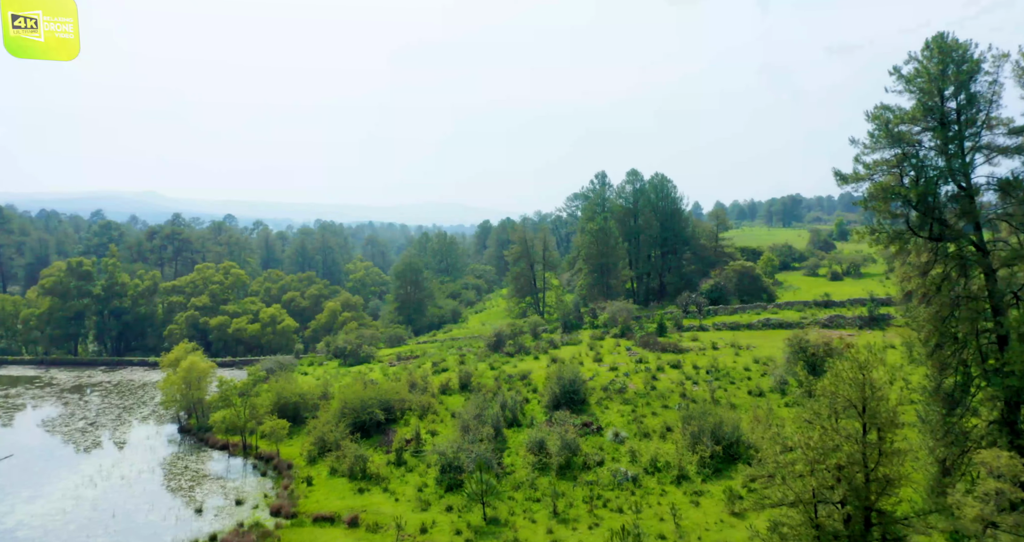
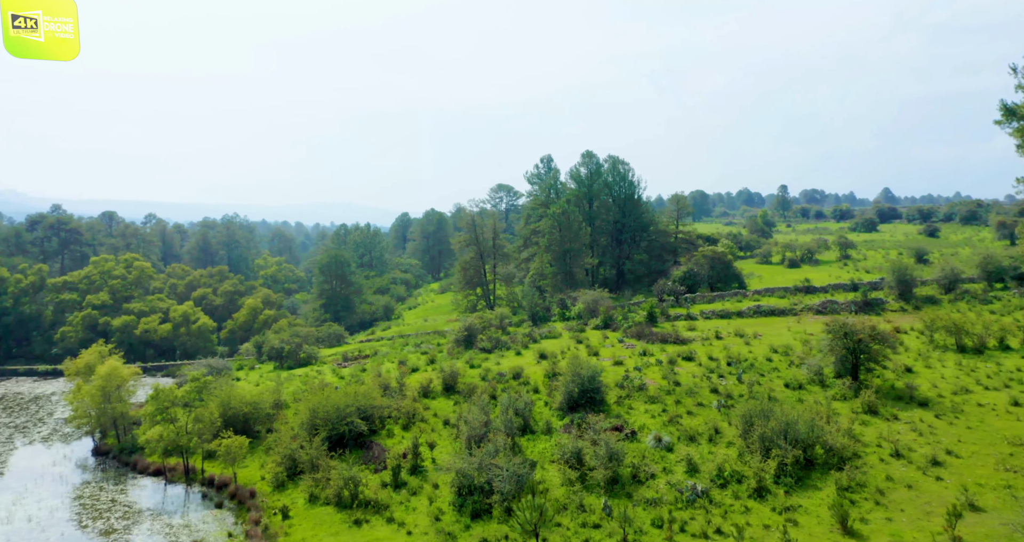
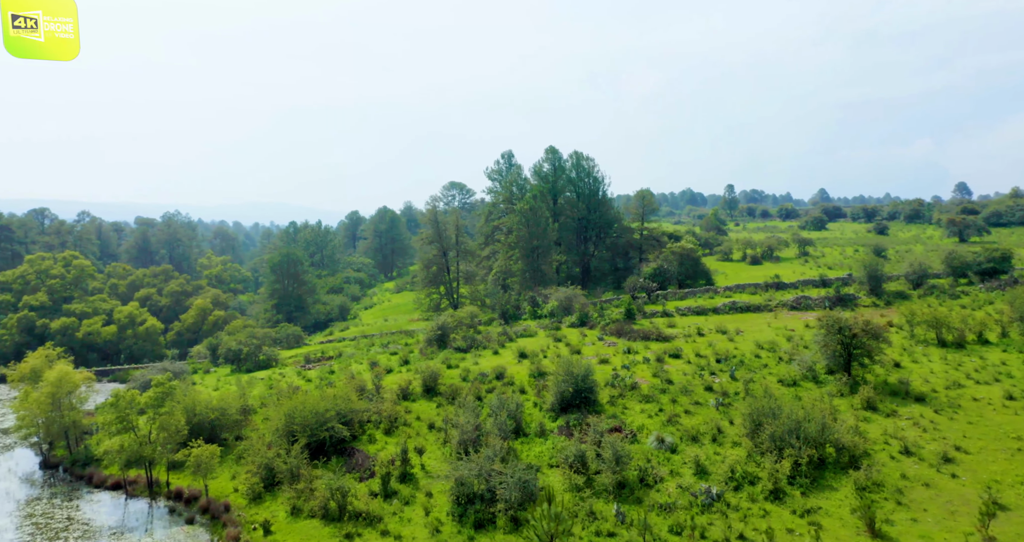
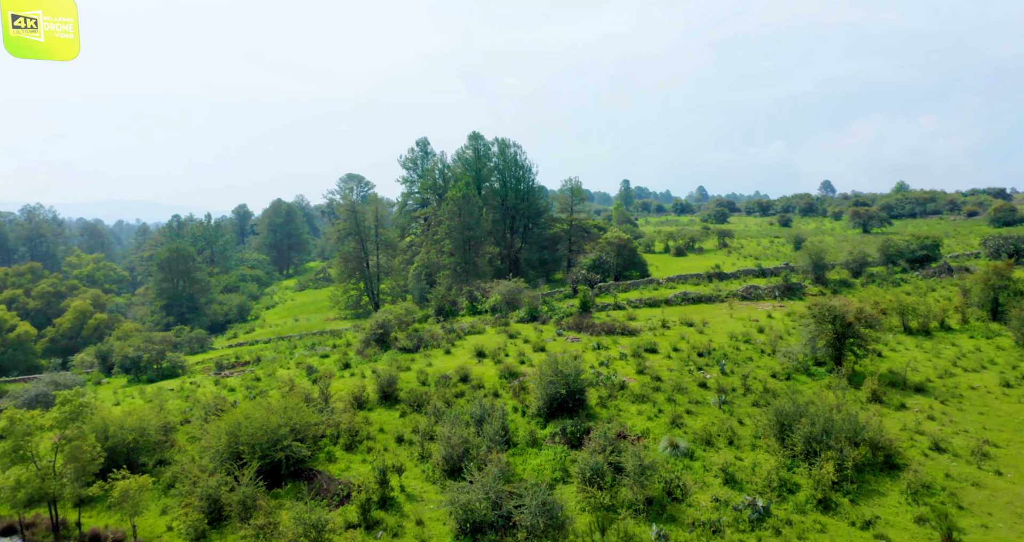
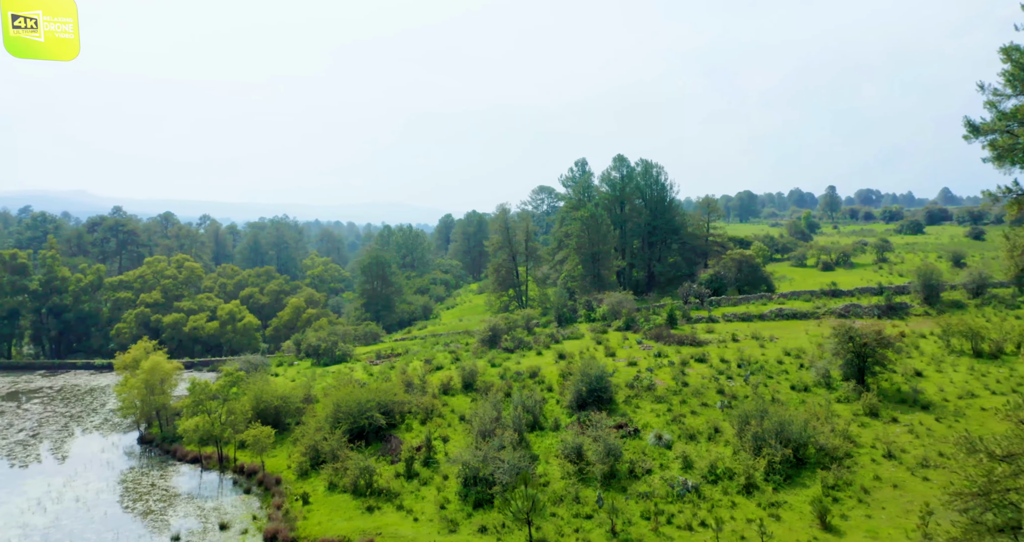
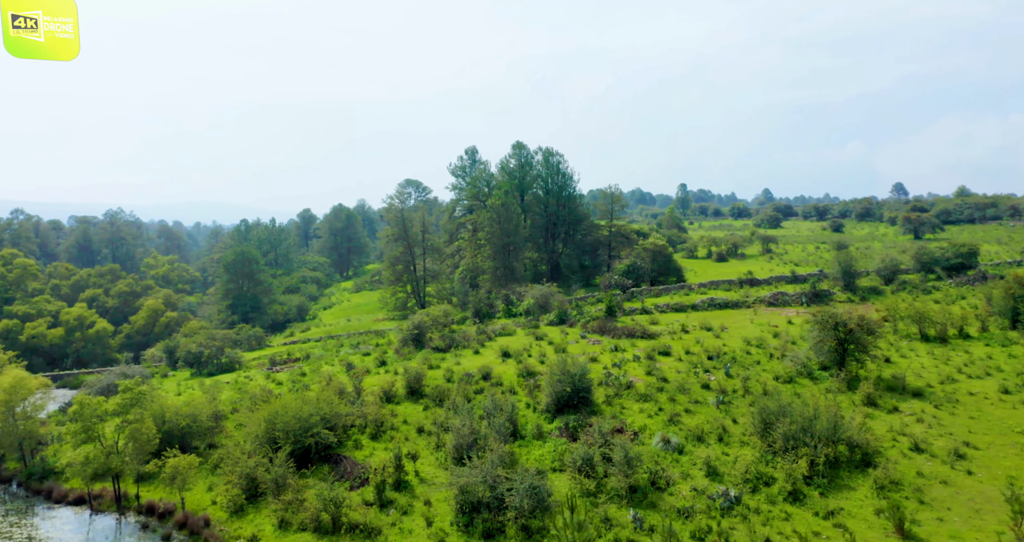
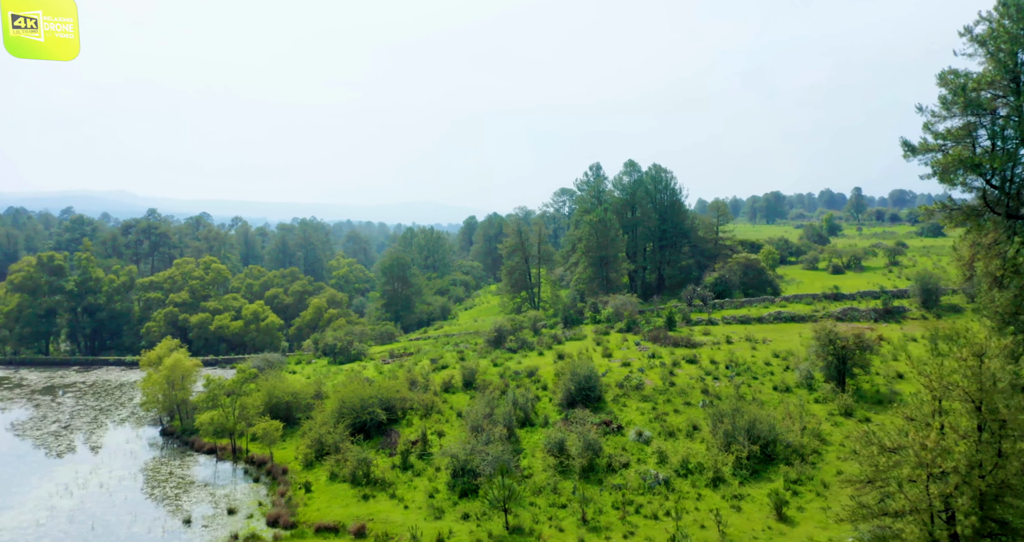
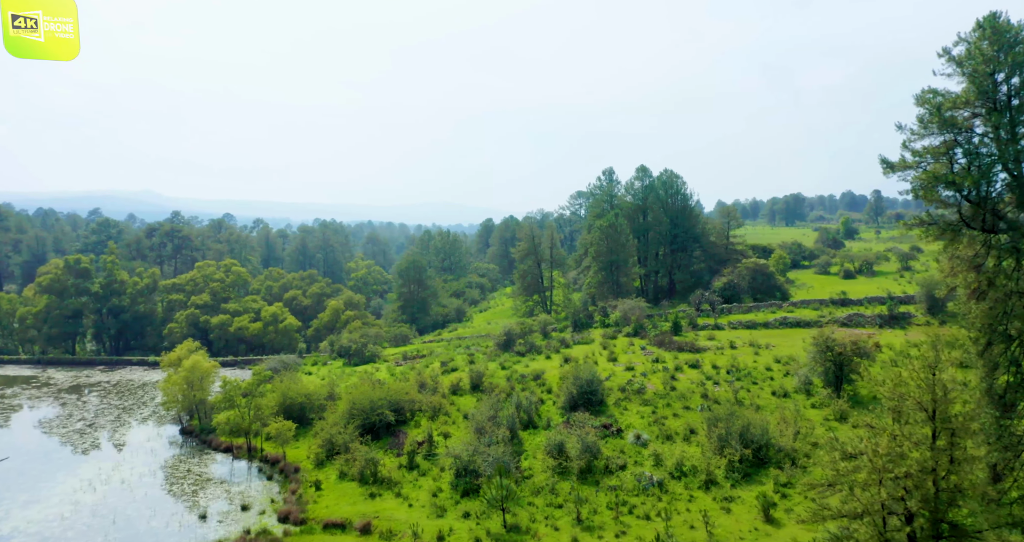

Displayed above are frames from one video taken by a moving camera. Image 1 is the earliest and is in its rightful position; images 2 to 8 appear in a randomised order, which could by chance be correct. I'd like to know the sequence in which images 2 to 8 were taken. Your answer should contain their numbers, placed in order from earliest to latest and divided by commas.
8, 7, 5, 2, 3, 6, 4
